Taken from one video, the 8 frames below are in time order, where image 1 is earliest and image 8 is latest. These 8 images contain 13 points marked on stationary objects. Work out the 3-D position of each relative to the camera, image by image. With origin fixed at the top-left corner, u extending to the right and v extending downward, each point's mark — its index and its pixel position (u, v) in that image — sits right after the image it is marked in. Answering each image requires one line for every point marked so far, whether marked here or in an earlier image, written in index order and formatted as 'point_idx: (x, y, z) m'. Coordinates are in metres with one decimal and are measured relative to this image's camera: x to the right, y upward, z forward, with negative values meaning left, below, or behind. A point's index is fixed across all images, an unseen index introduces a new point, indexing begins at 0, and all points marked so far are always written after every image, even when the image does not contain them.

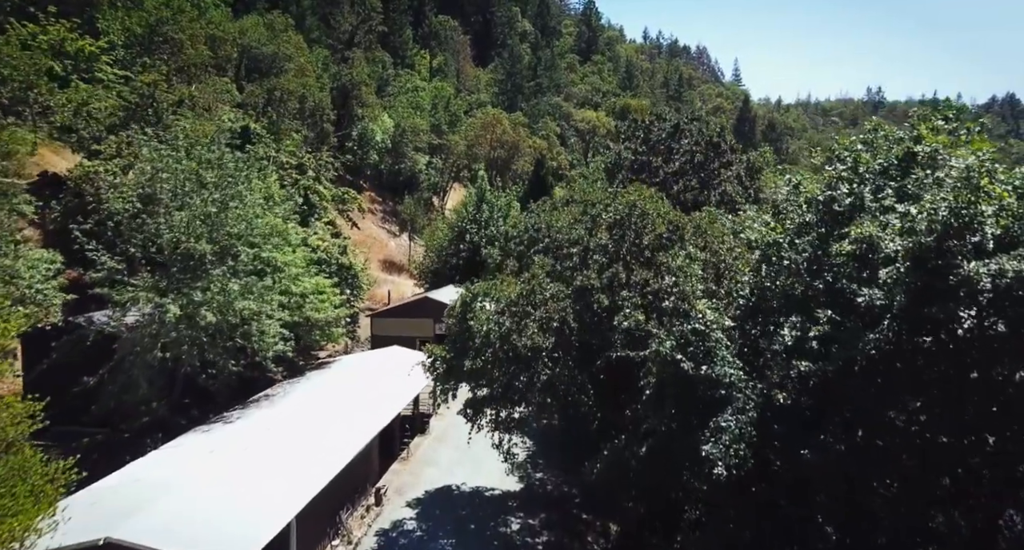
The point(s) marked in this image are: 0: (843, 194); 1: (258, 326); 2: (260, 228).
0: (+5.8, +1.4, +11.8) m
1: (-6.9, -1.4, +18.1) m
2: (-7.3, +1.4, +19.4) m
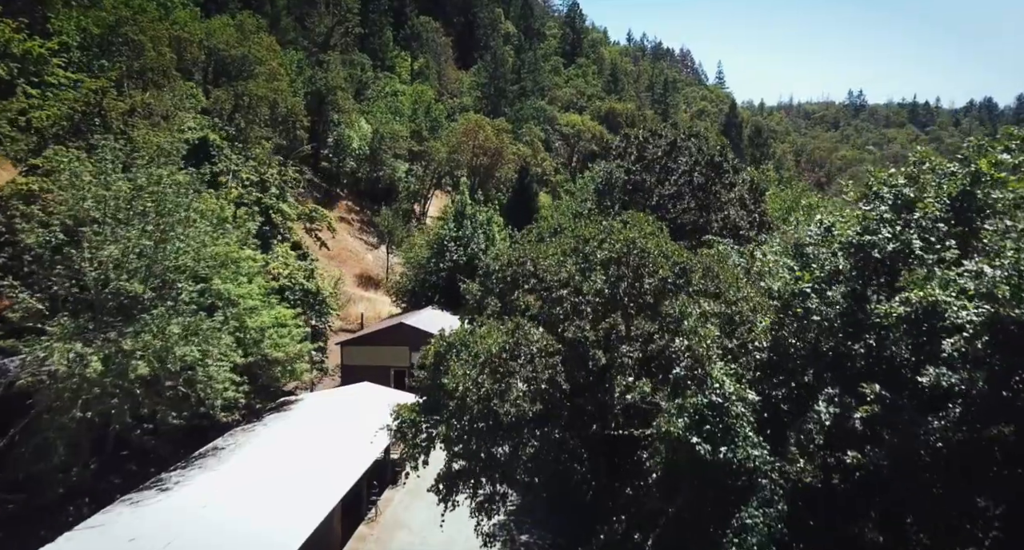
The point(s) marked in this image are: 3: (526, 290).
0: (+5.5, +0.5, +9.9) m
1: (-7.3, -2.3, +15.9) m
2: (-7.8, +0.4, +17.2) m
3: (+0.3, -0.4, +14.4) m
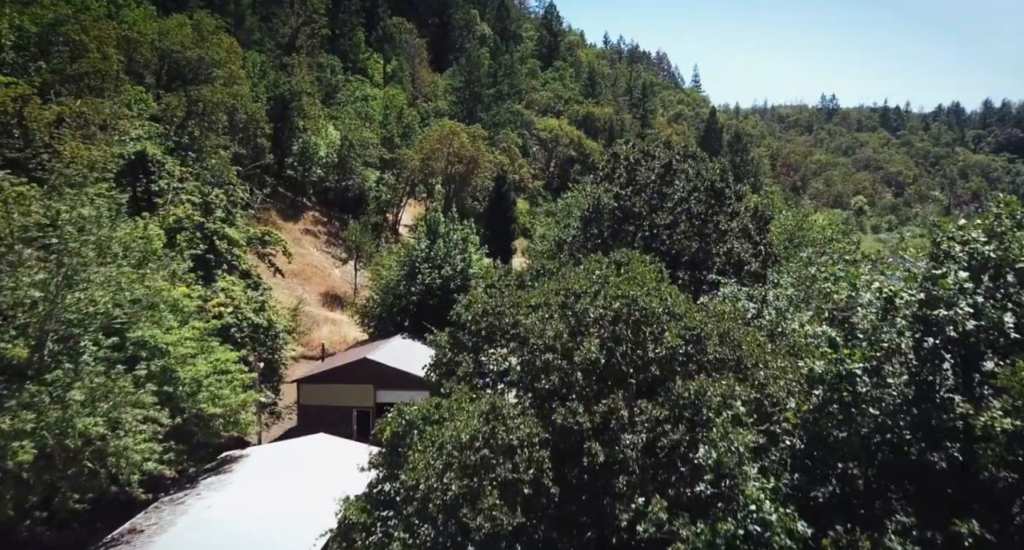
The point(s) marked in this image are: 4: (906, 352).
0: (+5.2, -0.5, +7.6) m
1: (-7.8, -3.4, +13.2) m
2: (-8.3, -0.6, +14.4) m
3: (-0.2, -1.4, +12.0) m
4: (+4.8, -0.9, +8.1) m
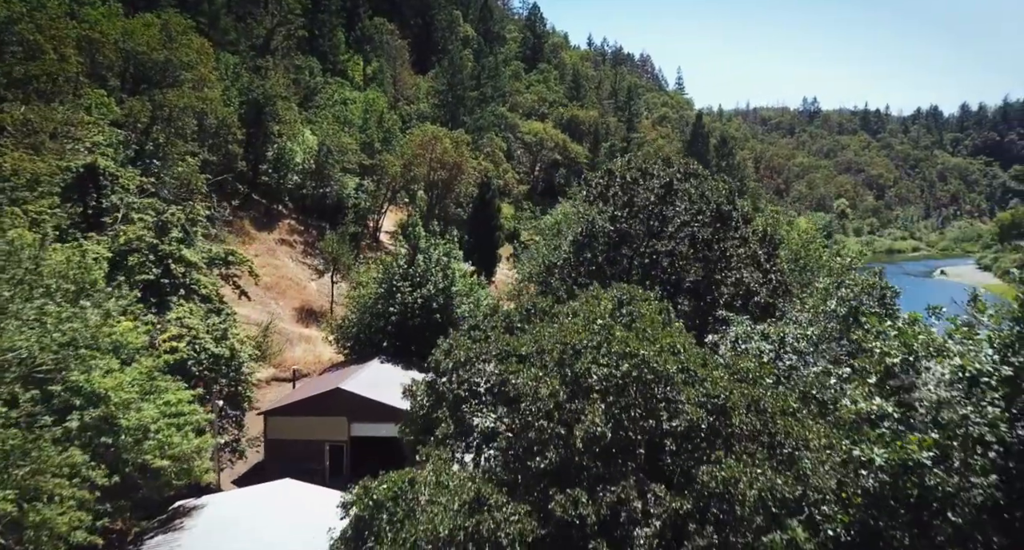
0: (+5.1, -1.2, +6.0) m
1: (-8.0, -4.1, +11.2) m
2: (-8.6, -1.4, +12.5) m
3: (-0.4, -2.1, +10.3) m
4: (+4.7, -1.7, +6.5) m
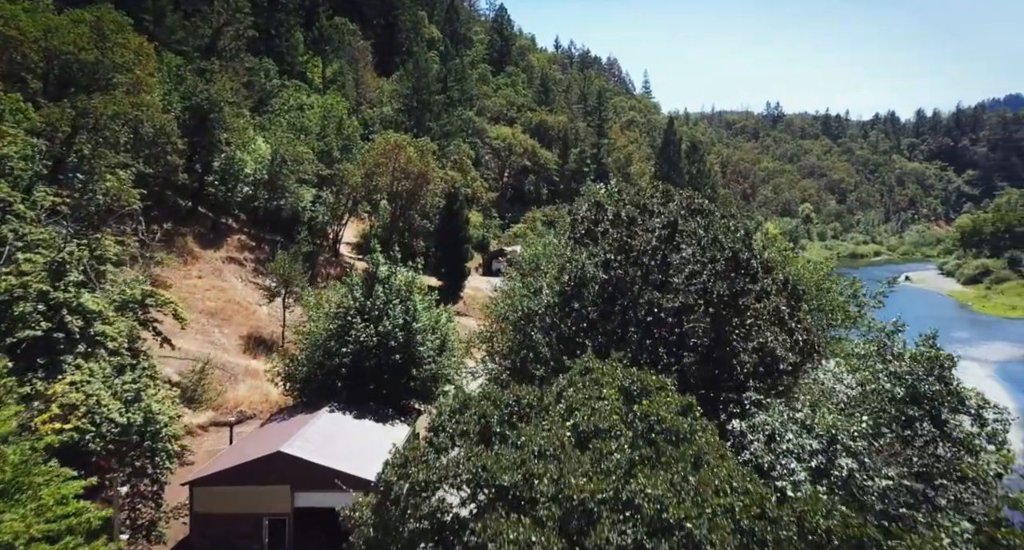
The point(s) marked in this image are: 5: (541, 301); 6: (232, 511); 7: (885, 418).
0: (+5.1, -2.4, +3.2) m
1: (-8.3, -5.3, +7.8) m
2: (-8.9, -2.6, +9.1) m
3: (-0.6, -3.3, +7.2) m
4: (+4.6, -2.8, +3.7) m
5: (+0.8, -0.7, +18.1) m
6: (-7.7, -6.7, +19.0) m
7: (+5.8, -2.3, +10.2) m
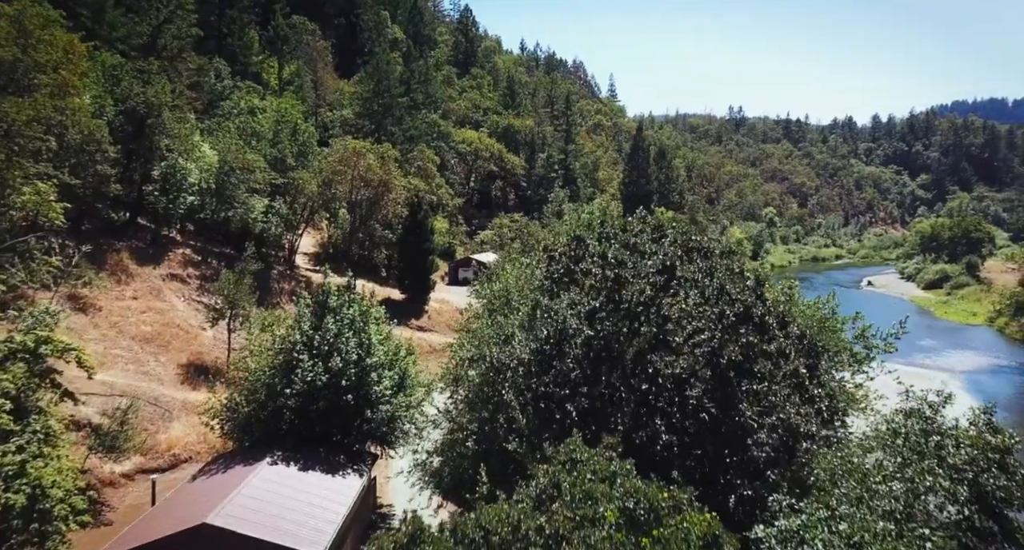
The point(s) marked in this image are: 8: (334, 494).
0: (+5.0, -3.3, +1.1) m
1: (-8.5, -6.3, +5.0) m
2: (-9.3, -3.6, +6.2) m
3: (-0.8, -4.3, +4.8) m
4: (+4.6, -3.8, +1.5) m
5: (0.0, -1.7, +15.7) m
6: (-8.5, -7.7, +16.1) m
7: (+5.4, -3.3, +8.0) m
8: (-5.4, -6.5, +19.5) m
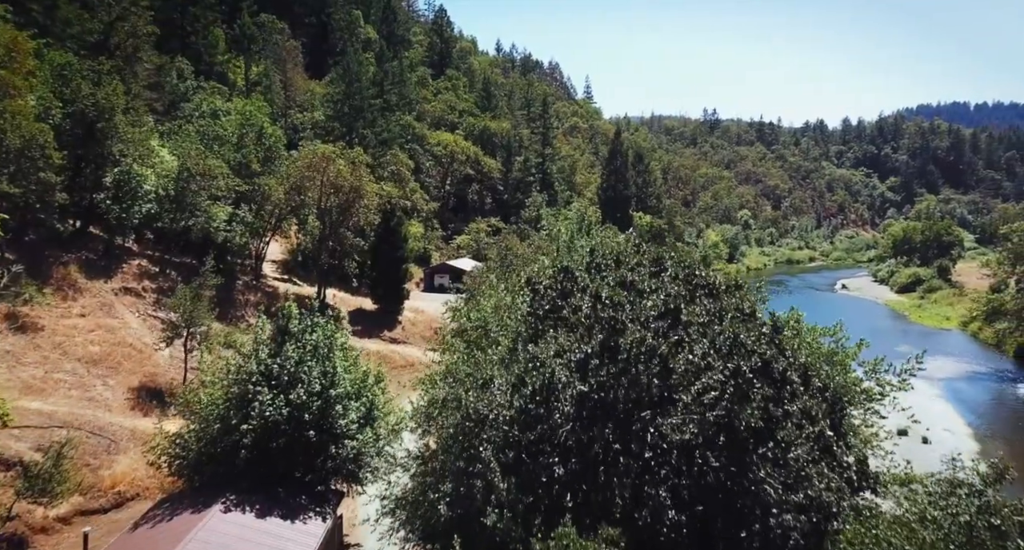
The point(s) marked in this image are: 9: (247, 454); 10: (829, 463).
0: (+5.1, -3.9, -0.5) m
1: (-8.6, -7.0, +2.9) m
2: (-9.4, -4.3, +4.1) m
3: (-0.9, -4.9, +3.0) m
4: (+4.6, -4.4, -0.1) m
5: (-0.5, -2.4, +14.0) m
6: (-9.0, -8.4, +14.0) m
7: (+5.2, -3.9, +6.5) m
8: (-6.0, -7.2, +17.5) m
9: (-8.0, -5.4, +20.0) m
10: (+4.7, -2.7, +10.7) m
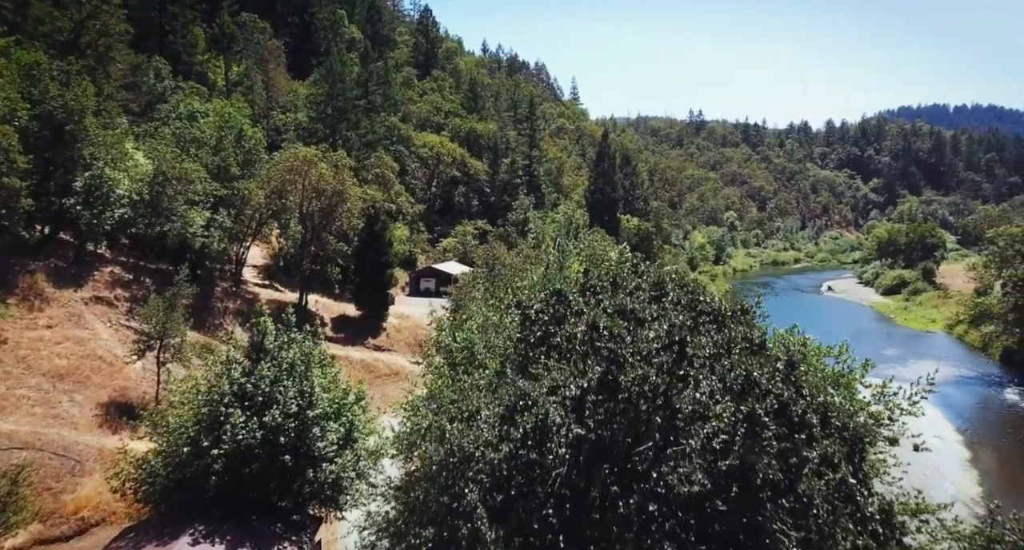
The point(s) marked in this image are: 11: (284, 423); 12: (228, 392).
0: (+5.2, -4.3, -1.4) m
1: (-8.6, -7.4, +1.7) m
2: (-9.4, -4.7, +2.9) m
3: (-0.9, -5.3, +2.0) m
4: (+4.7, -4.8, -1.0) m
5: (-0.7, -2.8, +13.0) m
6: (-9.2, -8.8, +12.9) m
7: (+5.1, -4.3, +5.6) m
8: (-6.3, -7.6, +16.4) m
9: (-8.3, -5.8, +18.9) m
10: (+4.6, -3.1, +9.8) m
11: (-6.6, -4.1, +19.1) m
12: (-8.3, -3.3, +19.2) m
